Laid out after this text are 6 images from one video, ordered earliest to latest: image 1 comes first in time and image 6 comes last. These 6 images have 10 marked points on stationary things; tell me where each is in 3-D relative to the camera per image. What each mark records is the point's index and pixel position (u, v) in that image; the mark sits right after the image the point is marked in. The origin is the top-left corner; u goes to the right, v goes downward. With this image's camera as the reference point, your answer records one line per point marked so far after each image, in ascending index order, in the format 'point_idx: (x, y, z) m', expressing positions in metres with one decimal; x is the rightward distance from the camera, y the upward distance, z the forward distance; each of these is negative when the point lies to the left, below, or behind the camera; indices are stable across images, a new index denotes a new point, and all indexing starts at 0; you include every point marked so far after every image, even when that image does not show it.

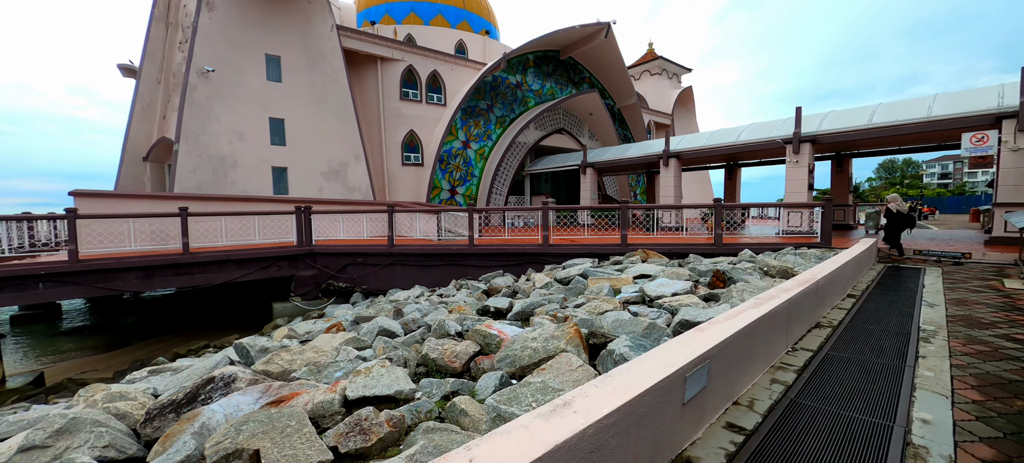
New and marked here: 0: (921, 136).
0: (+9.6, +2.3, +9.5) m
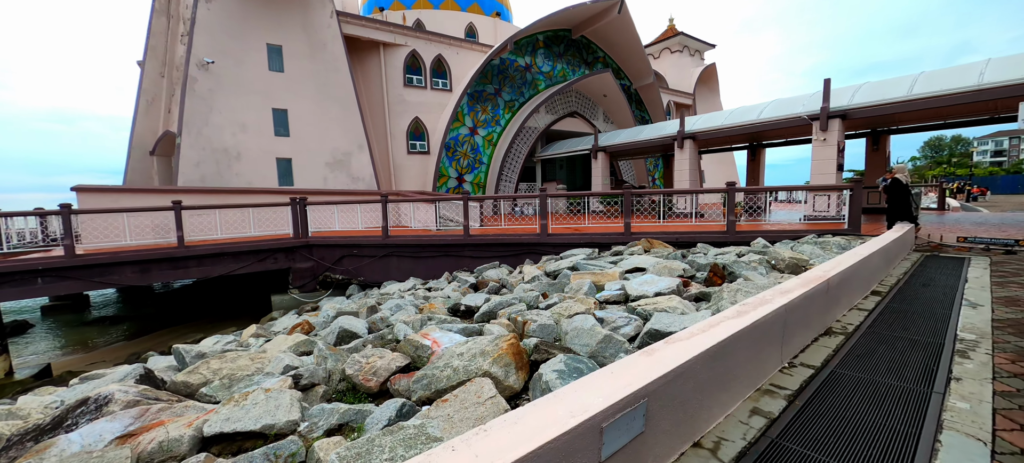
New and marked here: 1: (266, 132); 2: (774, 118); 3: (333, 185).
0: (+9.5, +2.6, +8.4) m
1: (-7.6, +3.1, +12.5) m
2: (+6.7, +2.9, +10.3) m
3: (-5.9, +1.6, +13.4) m
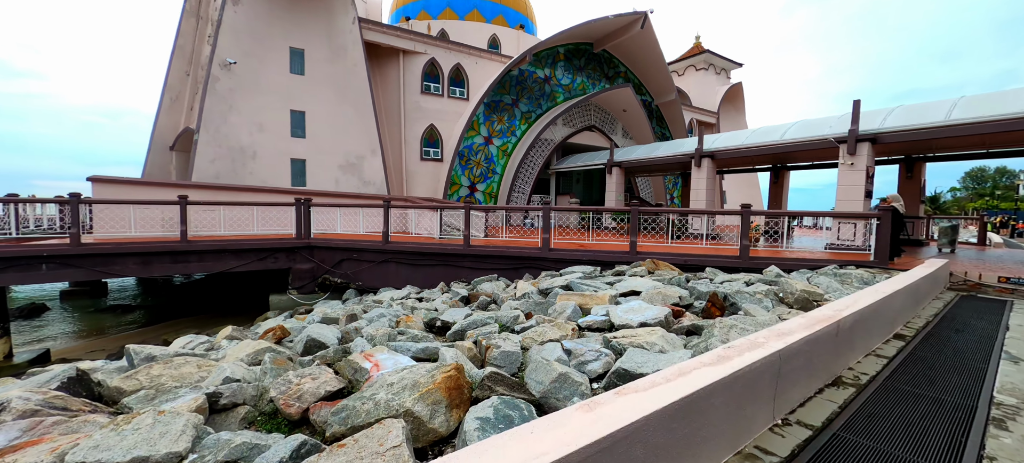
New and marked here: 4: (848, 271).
0: (+9.7, +1.9, +7.8) m
1: (-7.2, +3.1, +12.7) m
2: (+6.9, +2.3, +9.8) m
3: (-5.6, +1.5, +13.5) m
4: (+4.3, -0.5, +5.2) m
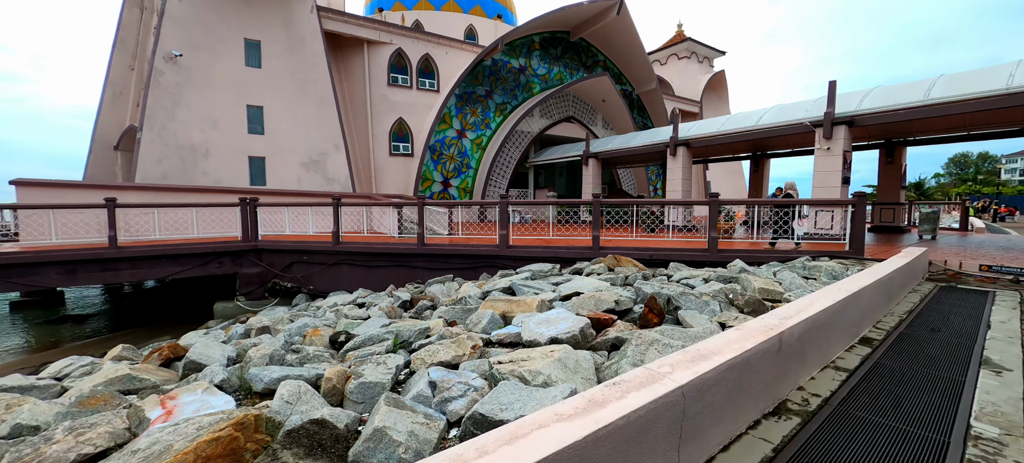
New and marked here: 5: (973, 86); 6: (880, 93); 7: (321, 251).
0: (+8.9, +2.1, +7.4) m
1: (-8.1, +3.0, +12.0) m
2: (+6.1, +2.5, +9.4) m
3: (-6.5, +1.5, +12.8) m
4: (+3.6, -0.4, +4.8) m
5: (+7.9, +2.5, +6.9) m
6: (+7.3, +2.8, +8.0) m
7: (-3.8, -0.4, +8.0) m
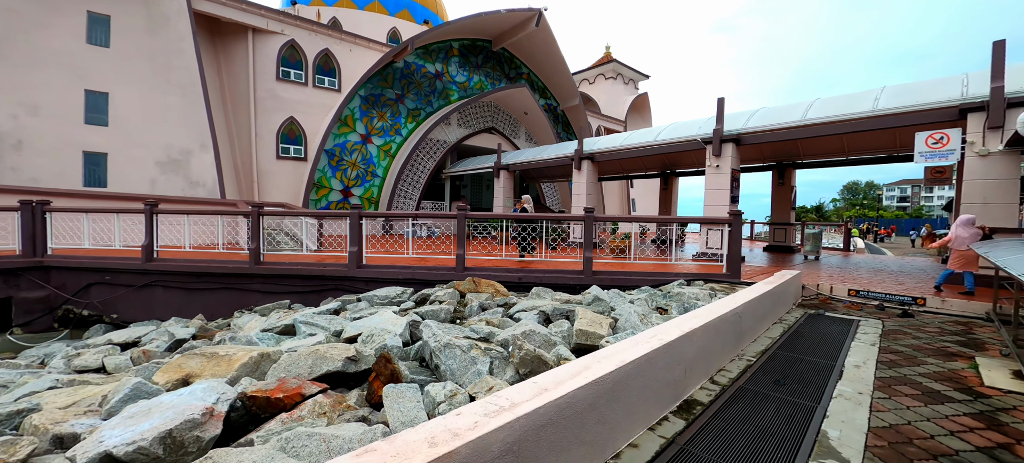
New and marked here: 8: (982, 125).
0: (+6.6, +1.7, +7.5) m
1: (-10.8, +2.8, +9.8) m
2: (+3.6, +2.1, +9.1) m
3: (-9.3, +1.1, +10.8) m
4: (+1.7, -0.6, +4.1) m
5: (+5.7, +2.1, +6.9) m
6: (+5.0, +2.4, +8.0) m
7: (-6.0, -0.6, +6.3) m
8: (+6.5, +1.5, +5.6) m
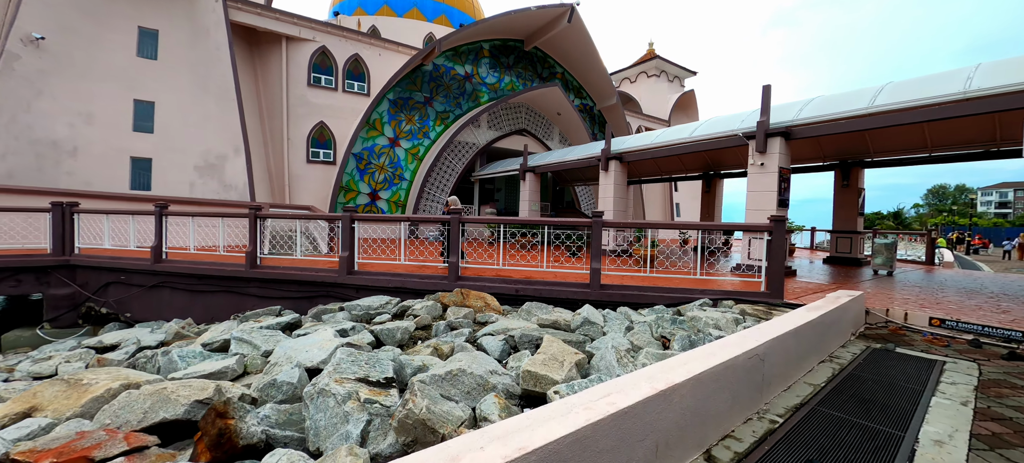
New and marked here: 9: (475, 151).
0: (+6.8, +1.6, +6.2) m
1: (-10.3, +2.8, +10.5) m
2: (+4.0, +1.9, +8.1) m
3: (-8.7, +1.1, +11.3) m
4: (+1.5, -0.7, +3.3) m
5: (+5.9, +2.0, +5.7) m
6: (+5.3, +2.2, +6.8) m
7: (-5.9, -0.6, +6.4) m
8: (+6.5, +1.3, +4.3) m
9: (-1.4, +3.1, +15.3) m
